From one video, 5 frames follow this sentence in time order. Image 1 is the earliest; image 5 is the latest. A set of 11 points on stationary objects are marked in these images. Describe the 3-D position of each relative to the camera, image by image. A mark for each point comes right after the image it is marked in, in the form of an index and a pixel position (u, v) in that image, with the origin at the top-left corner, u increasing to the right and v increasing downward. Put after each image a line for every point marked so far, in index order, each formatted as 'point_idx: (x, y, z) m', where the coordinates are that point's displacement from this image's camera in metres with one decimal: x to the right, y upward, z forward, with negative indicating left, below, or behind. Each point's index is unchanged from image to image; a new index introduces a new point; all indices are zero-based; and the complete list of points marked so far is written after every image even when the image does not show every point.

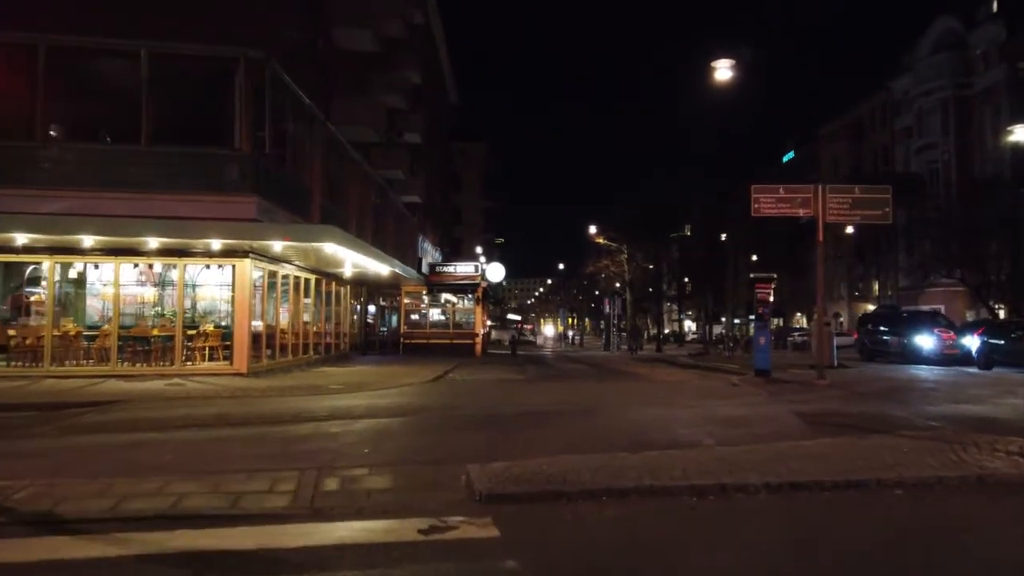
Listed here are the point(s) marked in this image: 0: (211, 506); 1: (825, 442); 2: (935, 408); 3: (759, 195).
0: (-2.1, -1.5, +6.4) m
1: (+3.1, -1.5, +9.0) m
2: (+5.8, -1.6, +12.5) m
3: (+4.6, +1.8, +17.1) m
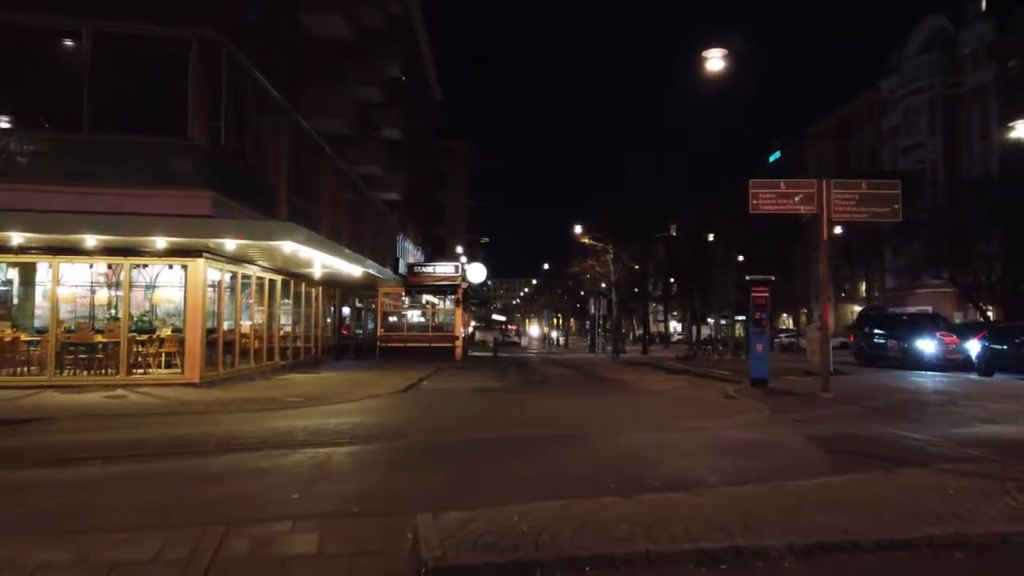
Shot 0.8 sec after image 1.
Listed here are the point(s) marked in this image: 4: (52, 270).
0: (-2.4, -1.6, +4.8) m
1: (+2.8, -1.6, +7.6) m
2: (+5.4, -1.7, +11.0) m
3: (+4.2, +1.7, +15.7) m
4: (-9.3, +0.4, +18.5) m
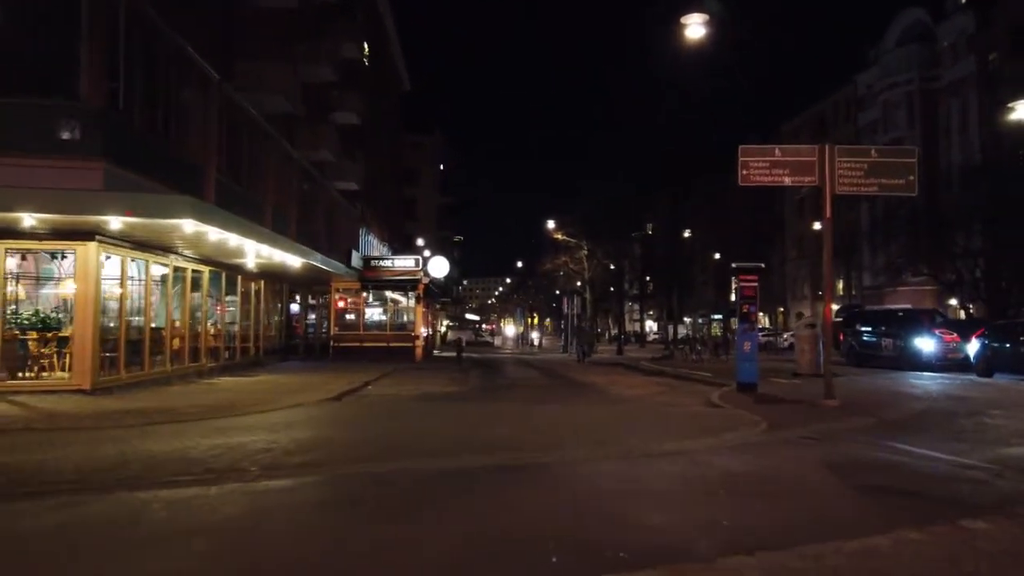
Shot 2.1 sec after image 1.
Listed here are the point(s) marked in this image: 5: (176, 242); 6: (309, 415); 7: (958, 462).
0: (-2.9, -1.4, +2.2) m
1: (+2.2, -1.4, +5.1) m
2: (+4.7, -1.5, +8.6) m
3: (+3.4, +1.9, +13.2) m
4: (-10.2, +0.5, +15.7) m
5: (-6.6, +0.9, +18.0) m
6: (-2.9, -1.9, +13.4) m
7: (+4.0, -1.5, +8.1) m
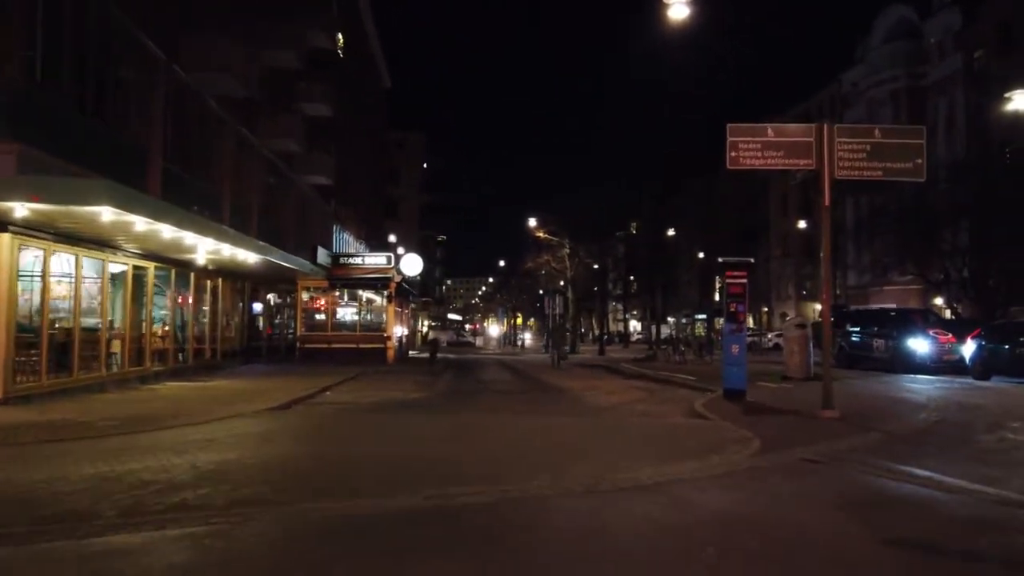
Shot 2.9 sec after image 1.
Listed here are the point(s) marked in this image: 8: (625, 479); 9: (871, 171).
0: (-3.2, -1.4, +0.7) m
1: (+1.8, -1.4, +3.6) m
2: (+4.3, -1.5, +7.2) m
3: (+2.9, +1.9, +11.8) m
4: (-10.8, +0.6, +14.1) m
5: (-7.2, +0.9, +16.4) m
6: (-3.4, -1.8, +11.8) m
7: (+3.6, -1.5, +6.7) m
8: (+1.0, -1.6, +7.9) m
9: (+4.6, +1.5, +11.8) m
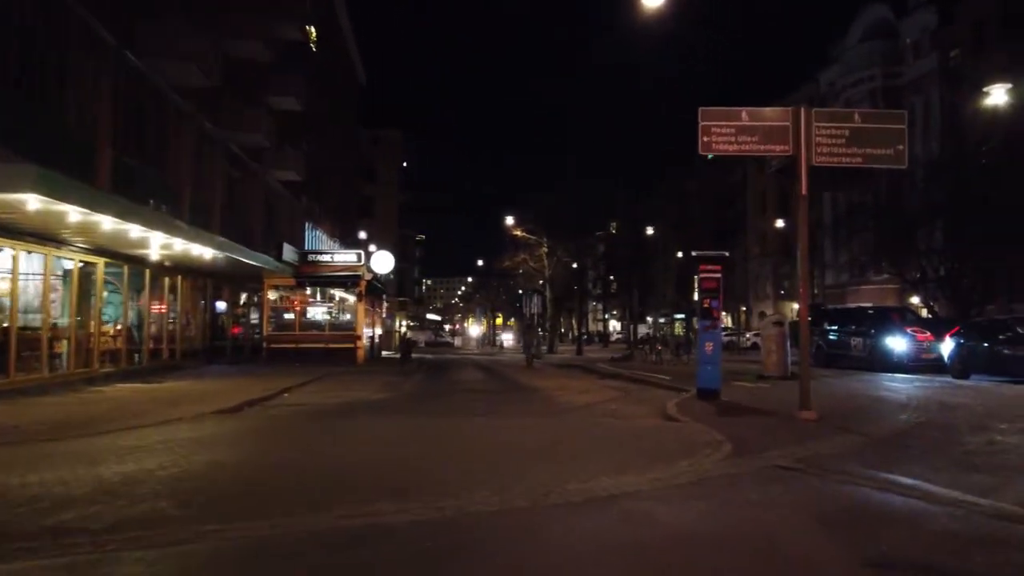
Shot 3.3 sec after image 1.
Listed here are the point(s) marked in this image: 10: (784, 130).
0: (-3.5, -1.3, -0.1) m
1: (+1.5, -1.3, +2.9) m
2: (+3.9, -1.4, +6.6) m
3: (+2.4, +2.0, +11.1) m
4: (-11.3, +0.6, +13.1) m
5: (-7.8, +1.0, +15.6) m
6: (-3.9, -1.8, +11.0) m
7: (+3.2, -1.4, +6.1) m
8: (+0.6, -1.5, +7.2) m
9: (+4.1, +1.6, +11.1) m
10: (+3.4, +2.0, +11.5) m
